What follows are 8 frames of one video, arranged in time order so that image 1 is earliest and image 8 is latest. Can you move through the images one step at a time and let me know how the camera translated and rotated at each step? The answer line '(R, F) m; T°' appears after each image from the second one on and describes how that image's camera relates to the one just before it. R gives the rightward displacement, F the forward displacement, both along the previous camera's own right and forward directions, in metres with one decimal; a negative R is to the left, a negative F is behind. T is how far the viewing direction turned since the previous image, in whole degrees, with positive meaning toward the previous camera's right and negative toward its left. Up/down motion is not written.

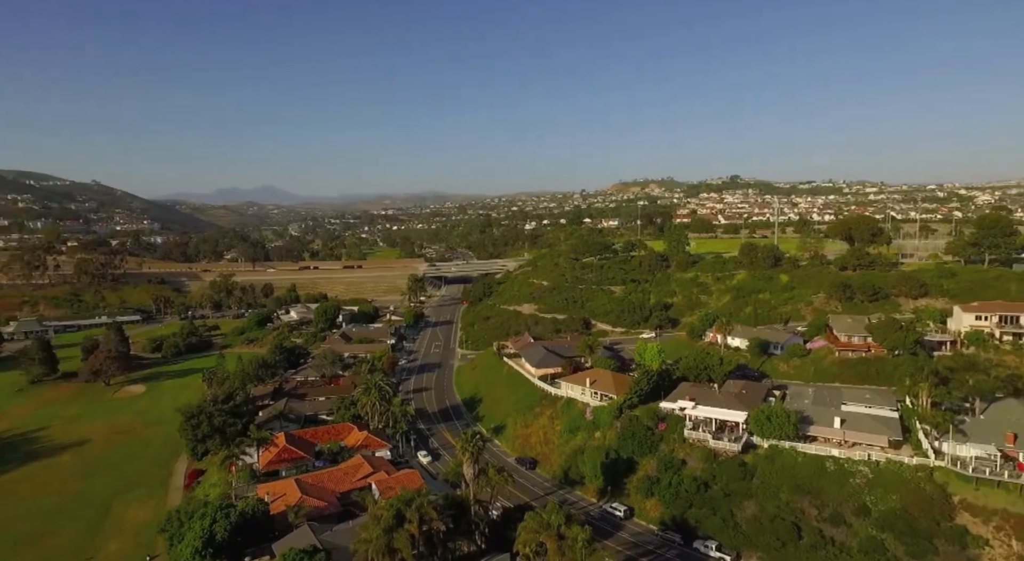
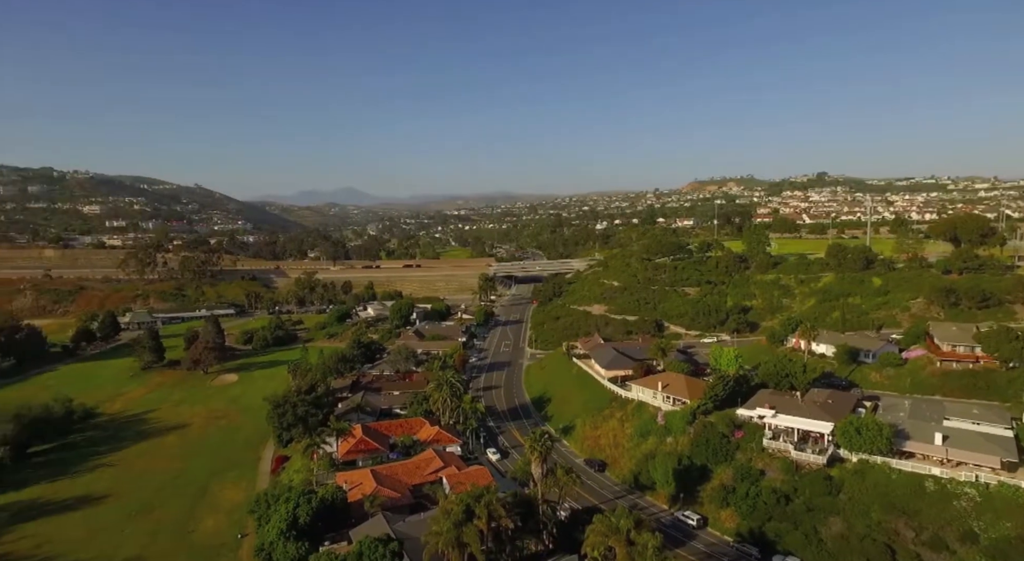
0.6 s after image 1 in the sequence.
(0.0, +0.1) m; -6°
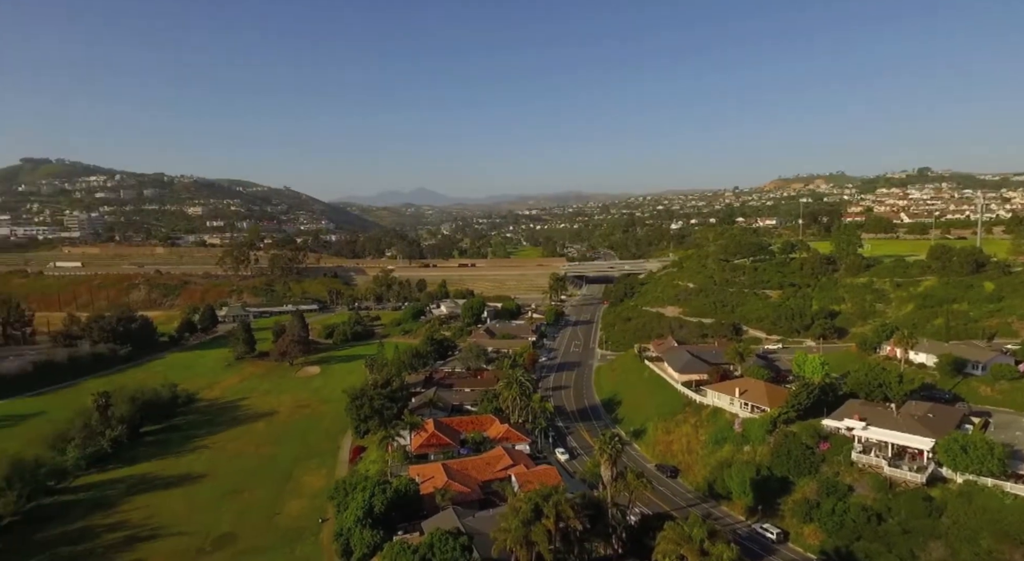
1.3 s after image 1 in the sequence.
(0.0, +0.1) m; -6°
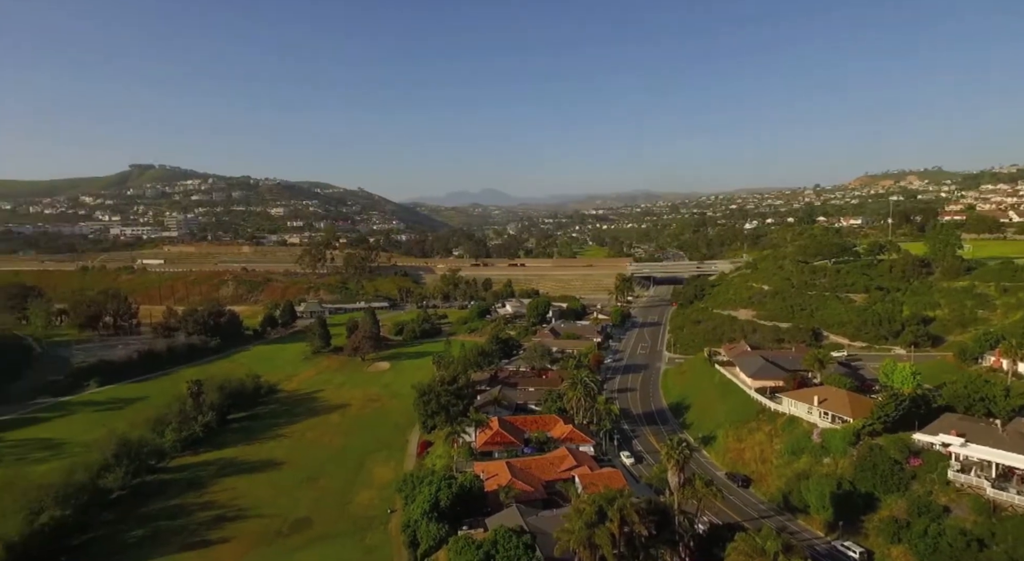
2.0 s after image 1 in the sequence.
(0.0, +0.2) m; -6°
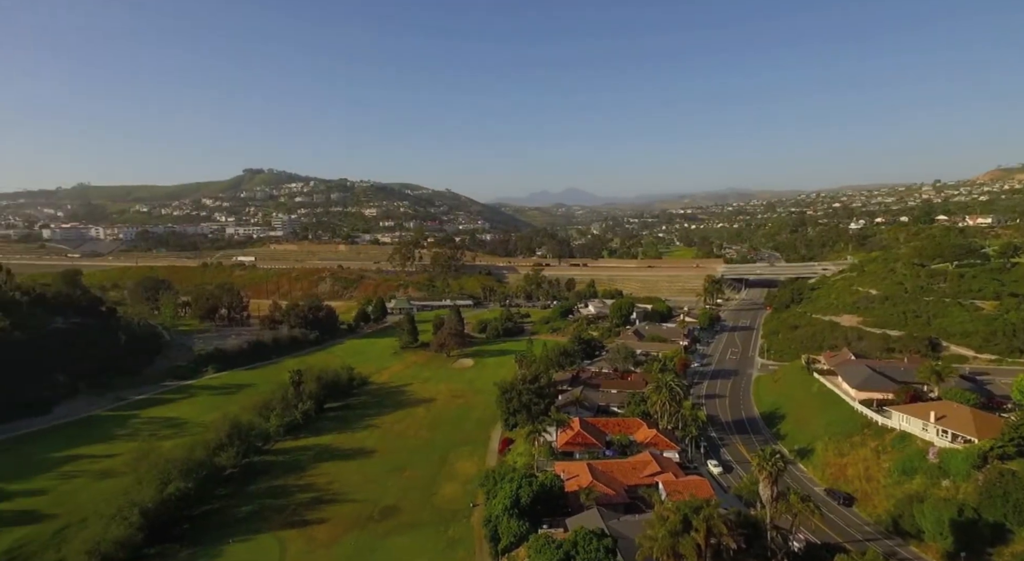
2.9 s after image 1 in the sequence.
(-0.1, +0.3) m; -7°
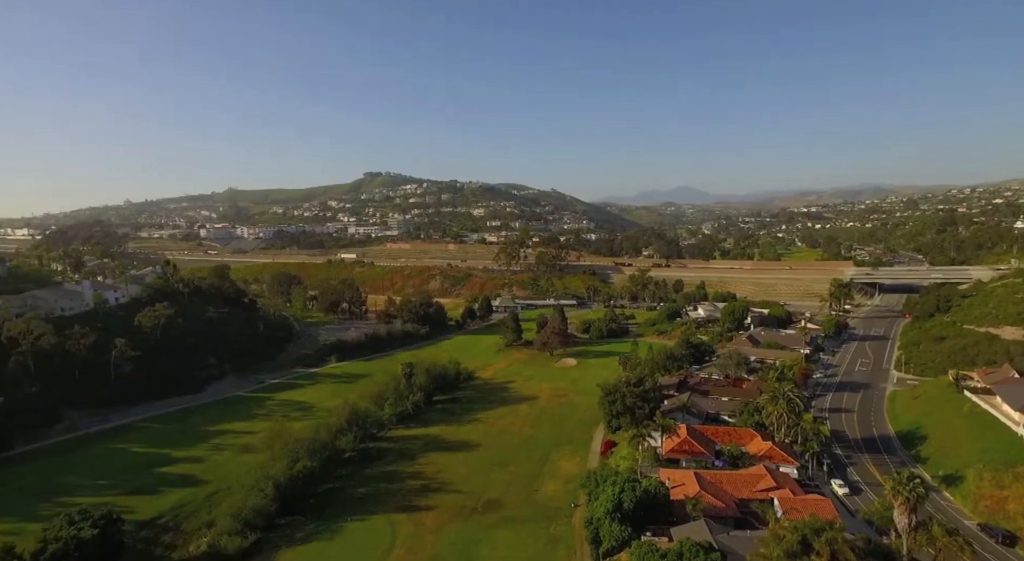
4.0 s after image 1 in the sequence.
(-0.2, +0.7) m; -9°
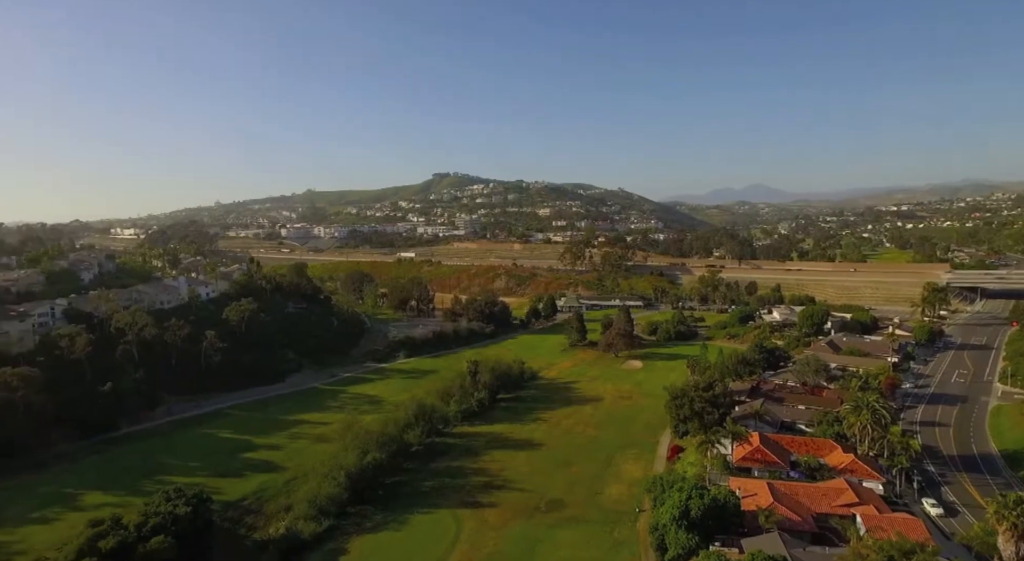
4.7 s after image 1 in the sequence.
(-0.2, +0.7) m; -6°
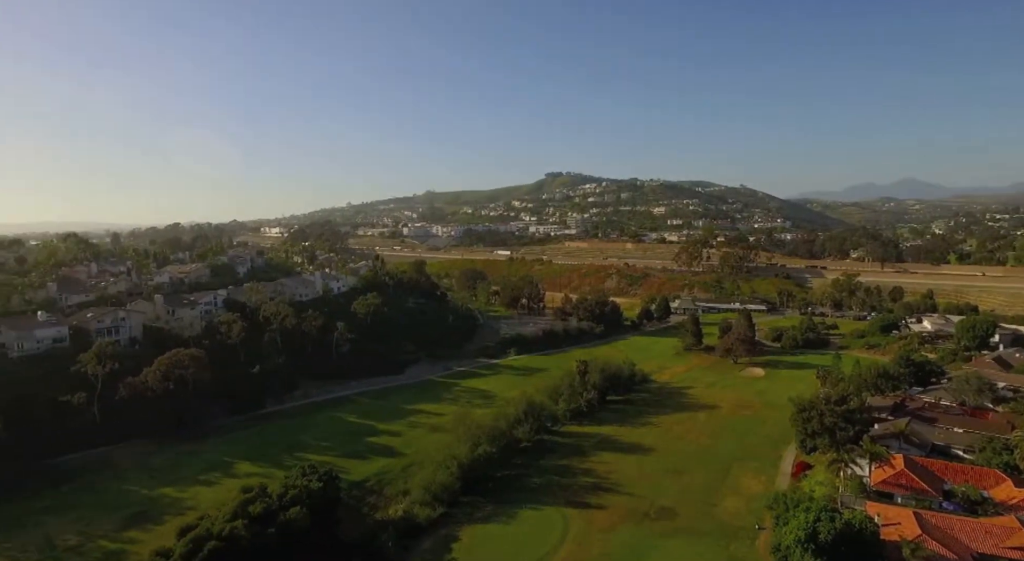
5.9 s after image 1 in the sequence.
(-0.5, +2.1) m; -10°
